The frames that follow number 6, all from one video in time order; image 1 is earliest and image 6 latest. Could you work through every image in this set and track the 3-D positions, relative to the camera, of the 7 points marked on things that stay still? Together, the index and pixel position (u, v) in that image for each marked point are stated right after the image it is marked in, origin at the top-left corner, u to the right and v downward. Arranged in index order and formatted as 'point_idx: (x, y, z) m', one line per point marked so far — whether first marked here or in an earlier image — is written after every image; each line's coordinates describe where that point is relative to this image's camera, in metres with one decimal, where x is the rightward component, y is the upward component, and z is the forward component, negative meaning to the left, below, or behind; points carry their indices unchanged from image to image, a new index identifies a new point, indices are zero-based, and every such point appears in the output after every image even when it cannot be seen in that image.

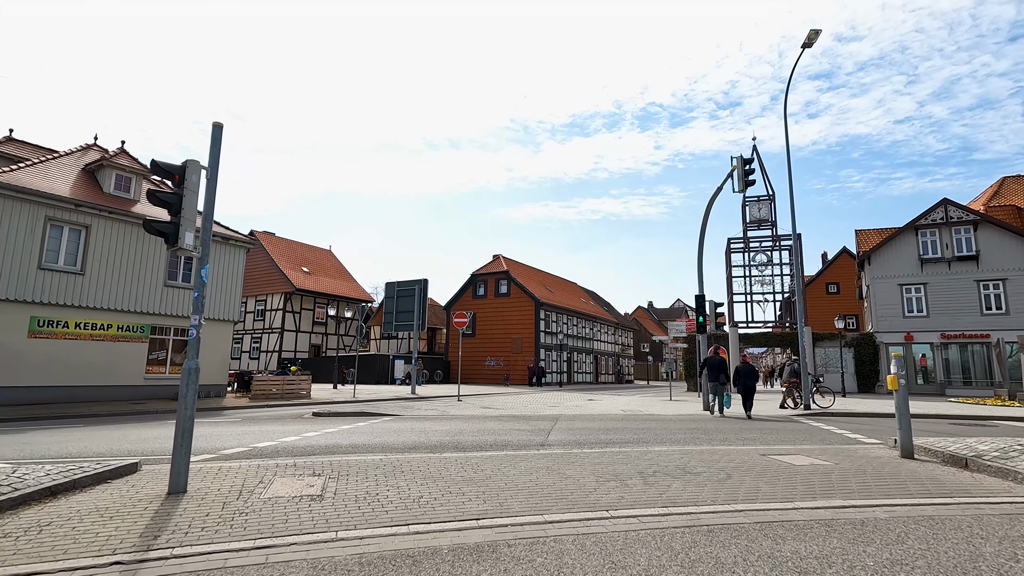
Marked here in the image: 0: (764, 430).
0: (+5.2, -3.0, +11.3) m
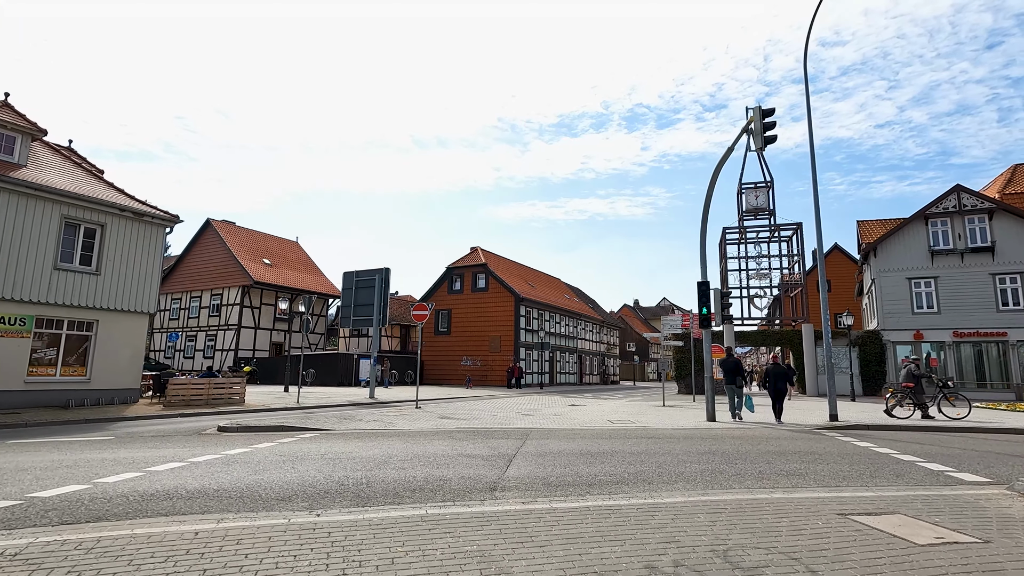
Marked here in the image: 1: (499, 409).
0: (+4.4, -2.6, +8.3) m
1: (-0.5, -4.1, +18.8) m
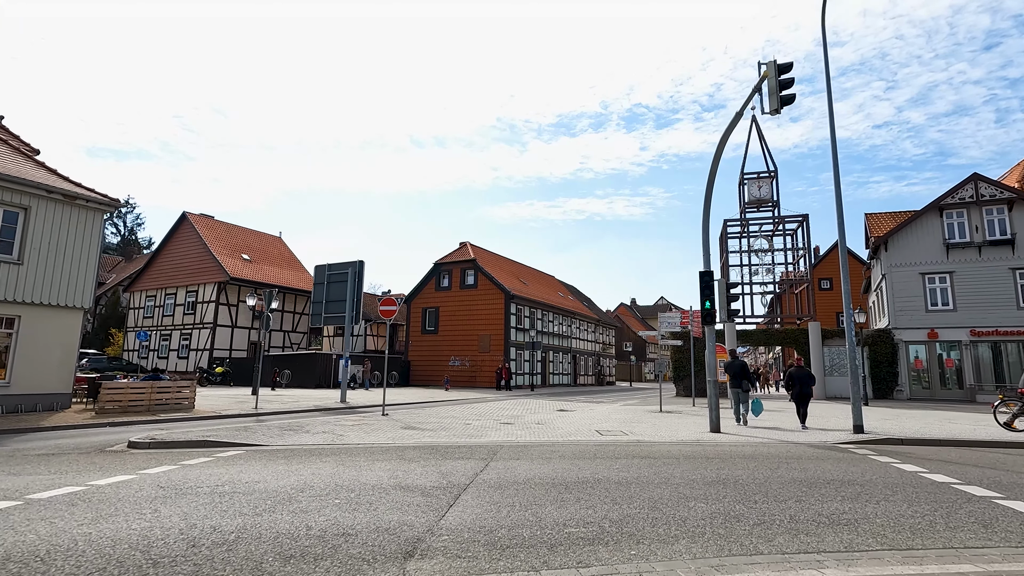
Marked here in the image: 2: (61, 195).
0: (+3.8, -2.4, +6.3) m
1: (-1.1, -3.9, +16.8) m
2: (-13.2, +2.7, +16.0) m
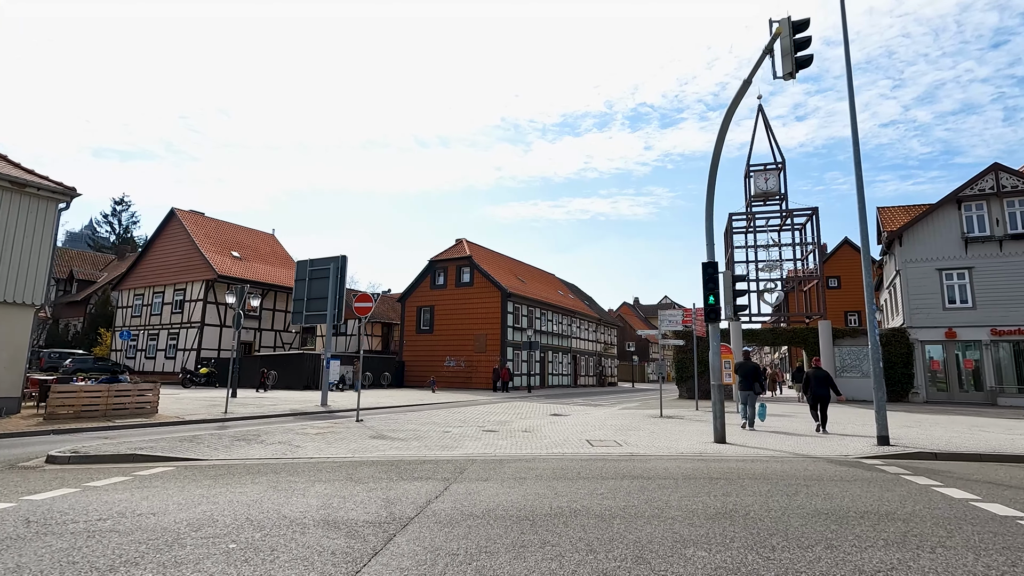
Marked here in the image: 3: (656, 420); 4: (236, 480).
0: (+3.4, -2.2, +4.9) m
1: (-1.5, -3.8, +15.5) m
2: (-13.5, +2.8, +14.7) m
3: (+4.4, -4.0, +16.7) m
4: (-3.8, -2.6, +7.4) m
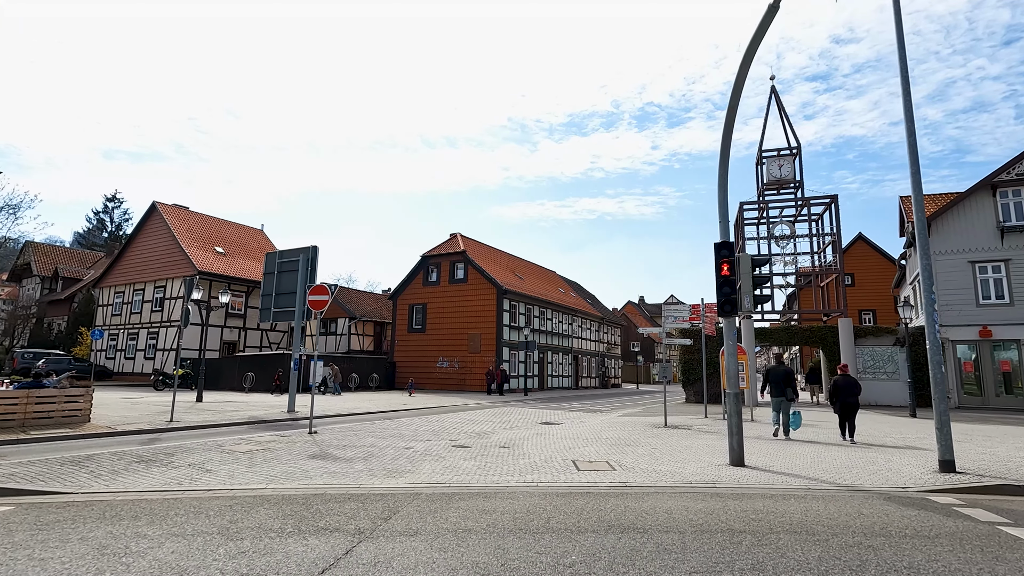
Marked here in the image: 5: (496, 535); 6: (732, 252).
0: (+2.7, -2.0, +2.8) m
1: (-2.0, -3.5, +13.4) m
2: (-14.0, +3.1, +12.8) m
3: (+3.9, -3.8, +14.5) m
4: (-4.3, -2.4, +5.4) m
5: (-0.2, -2.4, +5.3) m
6: (+3.9, +0.6, +9.6) m
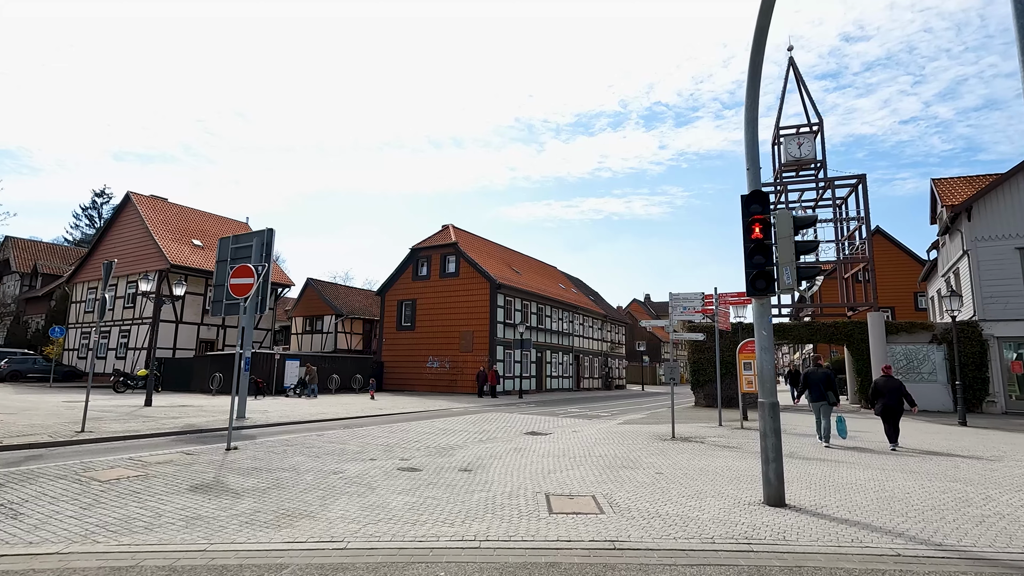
0: (+2.0, -1.6, +0.1) m
1: (-2.6, -3.2, +10.8) m
2: (-14.6, +3.4, +10.4) m
3: (+3.4, -3.4, +11.9) m
4: (-5.0, -2.0, +2.8) m
5: (-0.8, -2.0, +2.7) m
6: (+3.2, +1.0, +7.0) m
